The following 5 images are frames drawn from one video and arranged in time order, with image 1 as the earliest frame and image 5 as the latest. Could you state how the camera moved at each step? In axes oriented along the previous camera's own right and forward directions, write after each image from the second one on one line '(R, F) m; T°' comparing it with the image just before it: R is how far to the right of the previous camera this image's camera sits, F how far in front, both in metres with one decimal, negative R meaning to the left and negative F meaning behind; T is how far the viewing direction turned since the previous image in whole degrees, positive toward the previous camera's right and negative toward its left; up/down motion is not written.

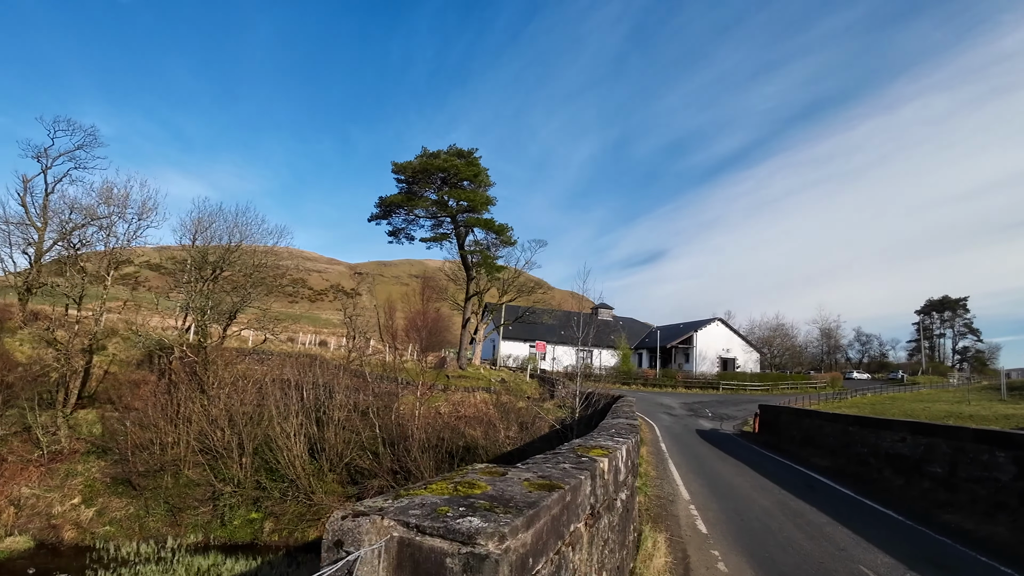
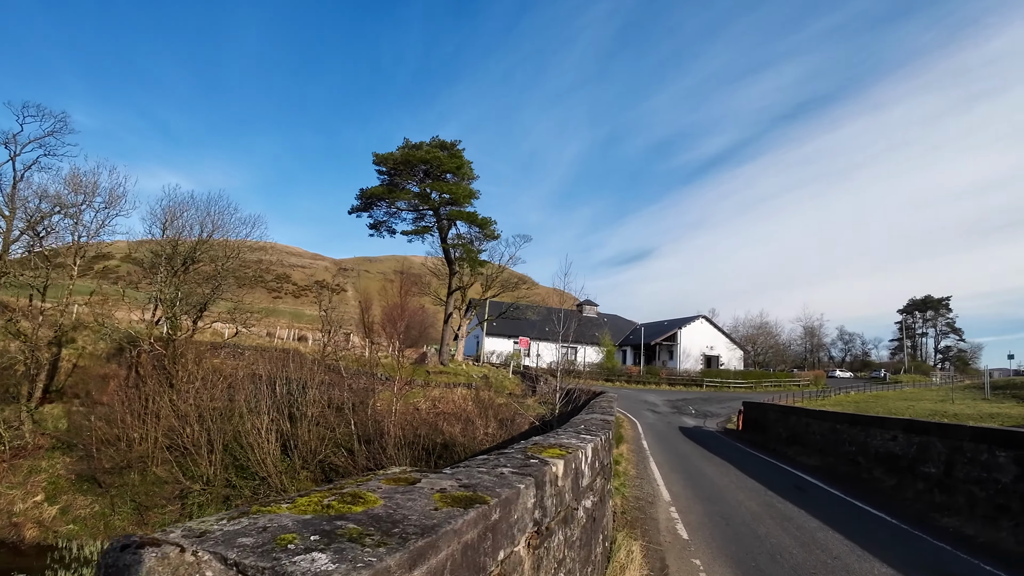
(+0.1, +0.3) m; +1°
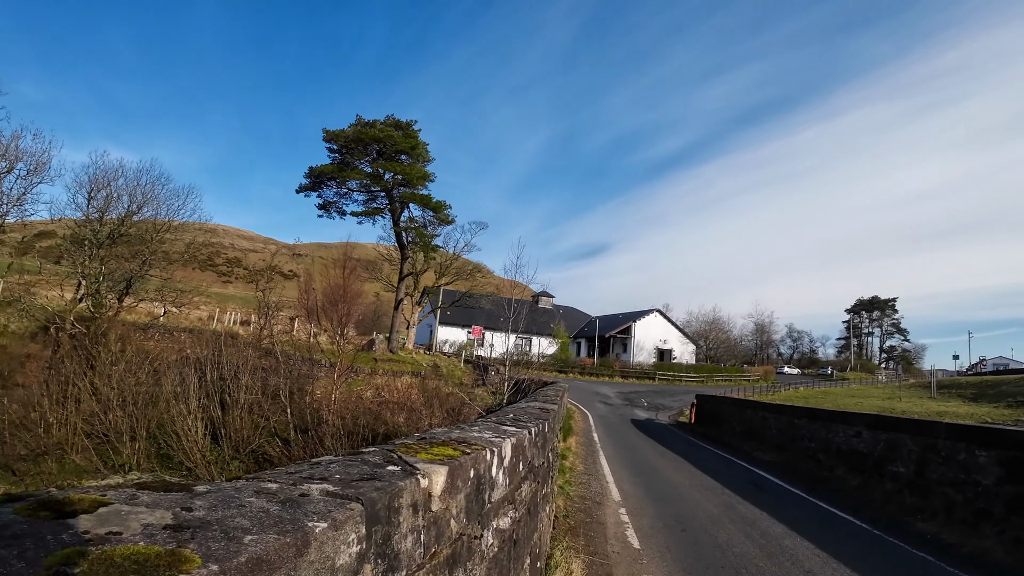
(+0.1, +0.5) m; +4°
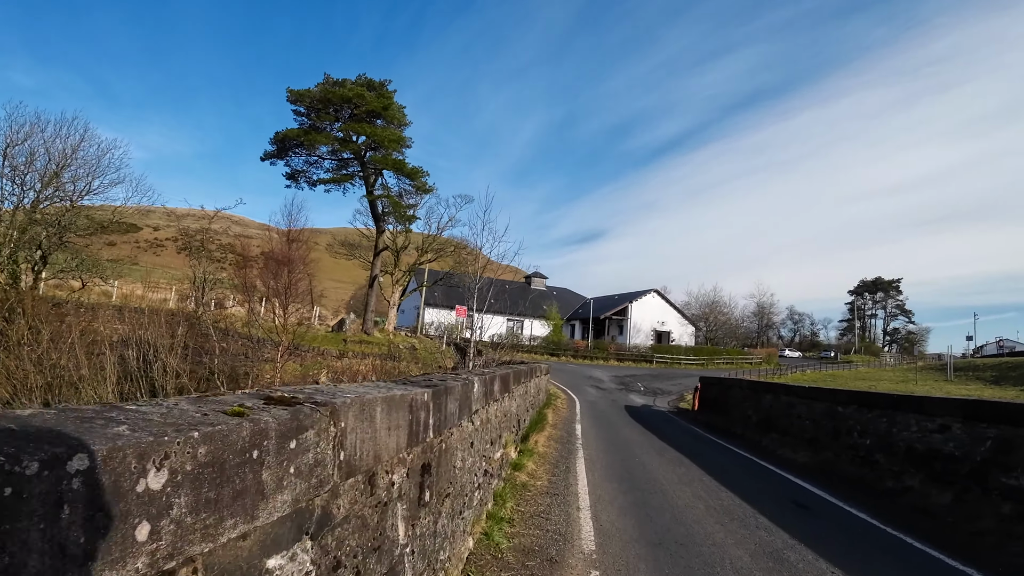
(+0.4, +1.4) m; 0°
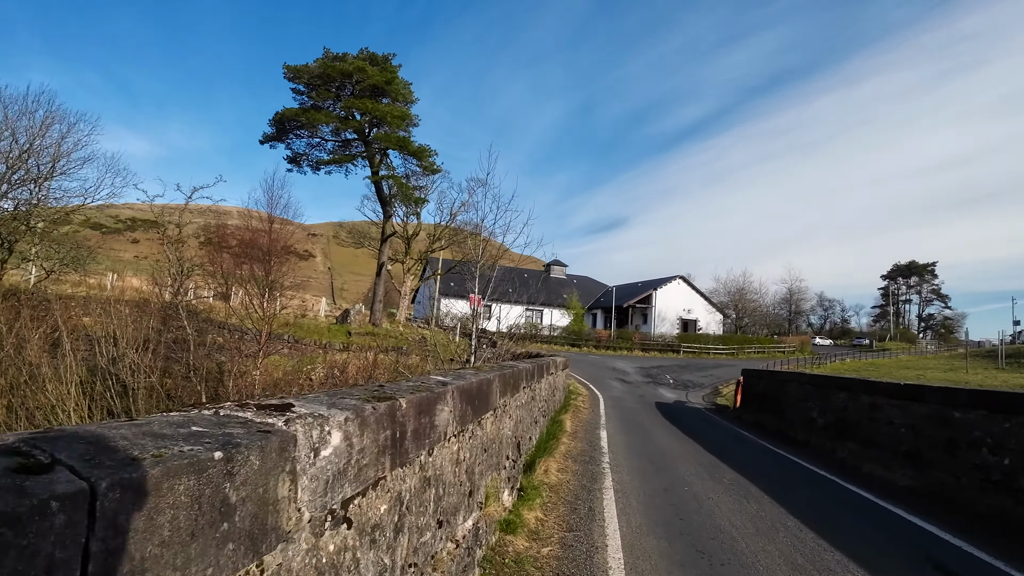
(+0.1, +1.1) m; -2°
